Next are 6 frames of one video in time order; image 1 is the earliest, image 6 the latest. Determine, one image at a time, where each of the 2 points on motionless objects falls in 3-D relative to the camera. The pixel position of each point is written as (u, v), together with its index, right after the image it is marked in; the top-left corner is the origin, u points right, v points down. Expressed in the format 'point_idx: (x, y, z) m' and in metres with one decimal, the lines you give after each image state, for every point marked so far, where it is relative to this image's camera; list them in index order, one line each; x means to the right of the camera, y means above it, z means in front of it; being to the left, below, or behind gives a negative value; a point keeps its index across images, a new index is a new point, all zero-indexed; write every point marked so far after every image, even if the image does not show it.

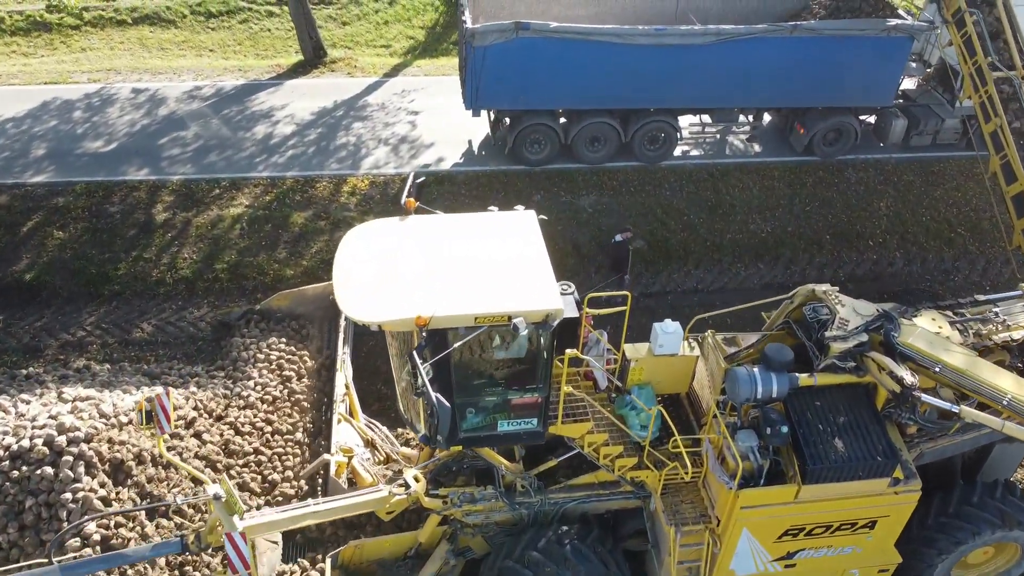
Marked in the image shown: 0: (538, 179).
0: (+0.3, +1.3, +11.6) m
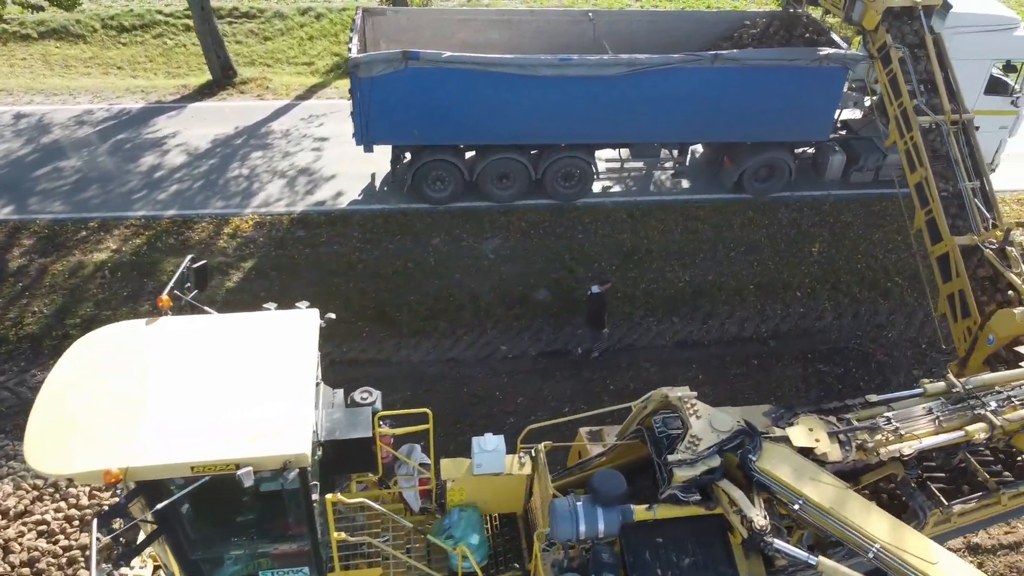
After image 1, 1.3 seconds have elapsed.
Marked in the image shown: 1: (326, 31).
0: (-0.8, +0.8, +10.6) m
1: (-3.2, +4.5, +16.1) m
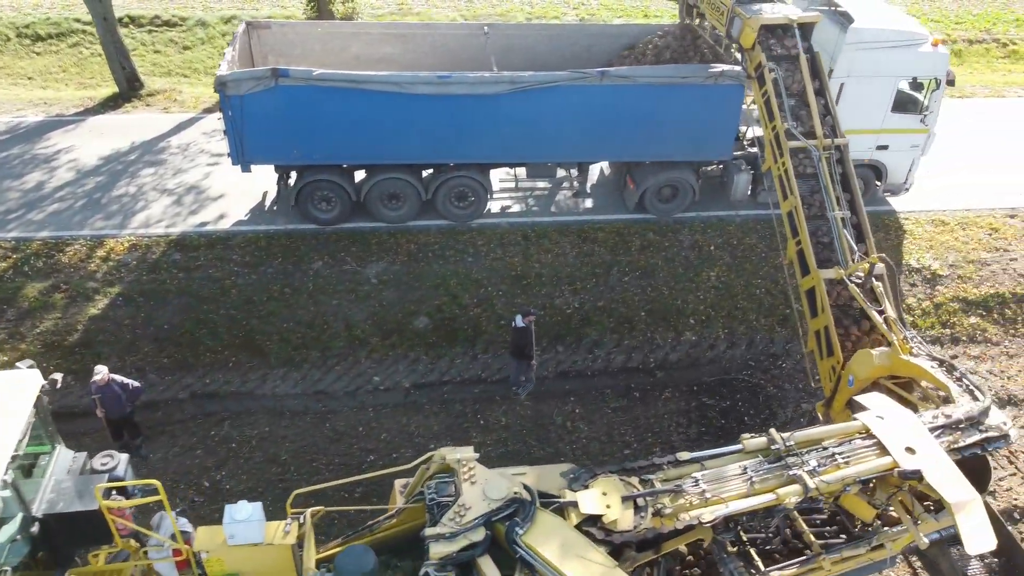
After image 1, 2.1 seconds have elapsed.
0: (-2.0, +0.5, +10.2) m
1: (-4.5, +4.2, +15.7) m
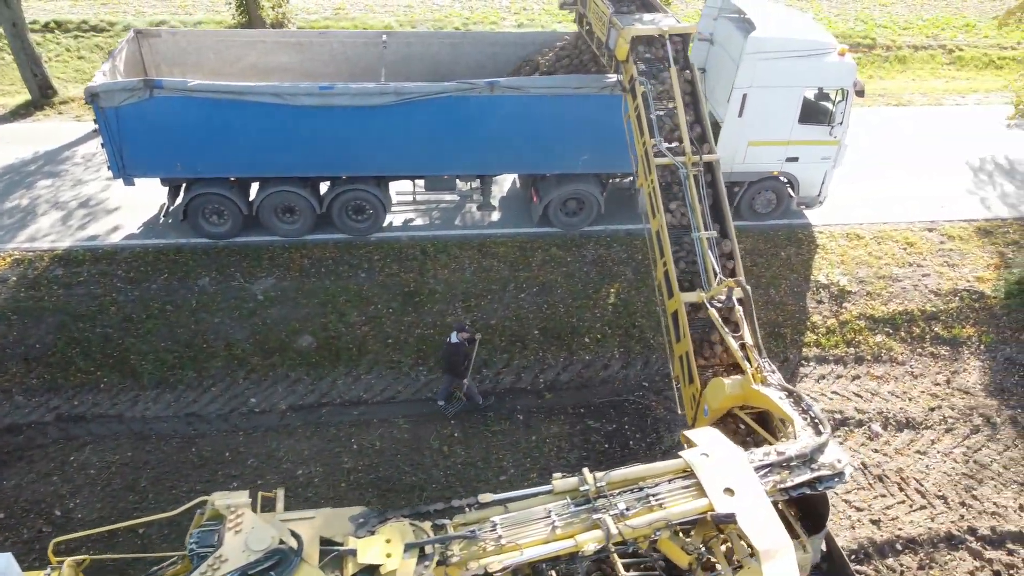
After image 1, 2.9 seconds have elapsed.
0: (-3.2, +0.3, +9.9) m
1: (-5.6, +4.0, +15.4) m
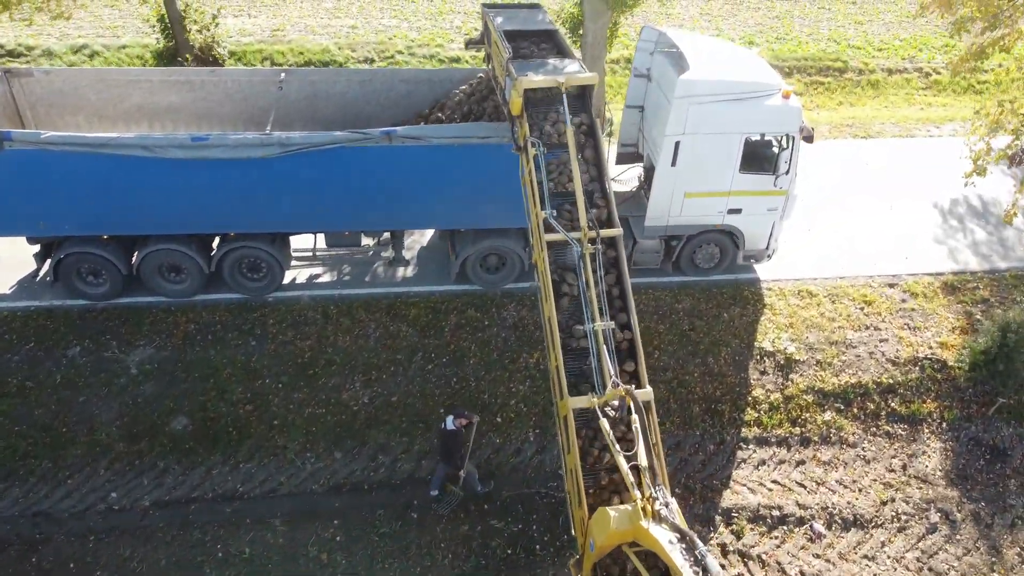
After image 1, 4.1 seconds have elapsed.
0: (-4.0, -0.3, +8.9) m
1: (-6.5, +3.3, +14.4) m
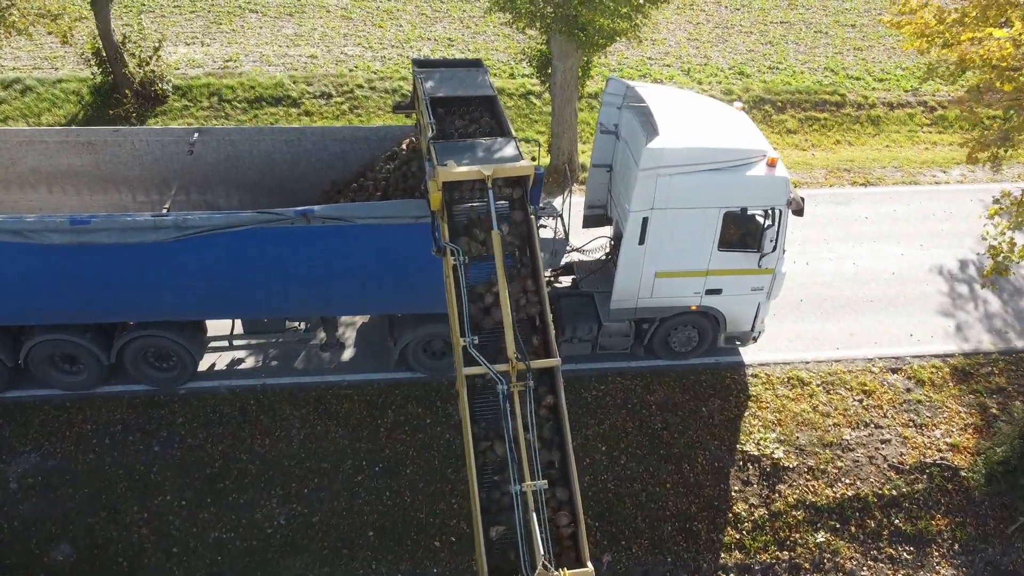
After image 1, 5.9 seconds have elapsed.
0: (-4.5, -1.1, +7.7) m
1: (-6.9, +2.5, +13.2) m
